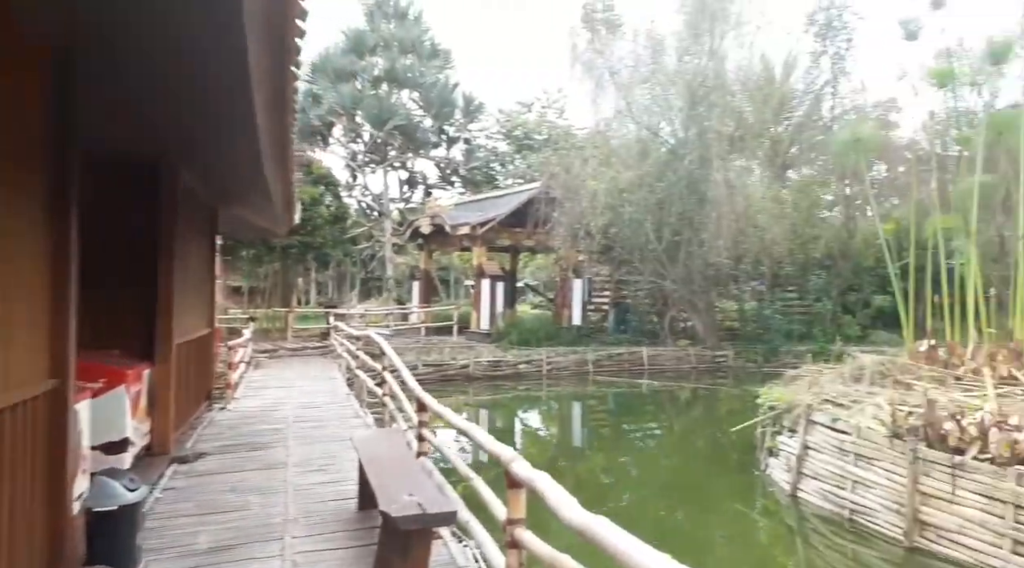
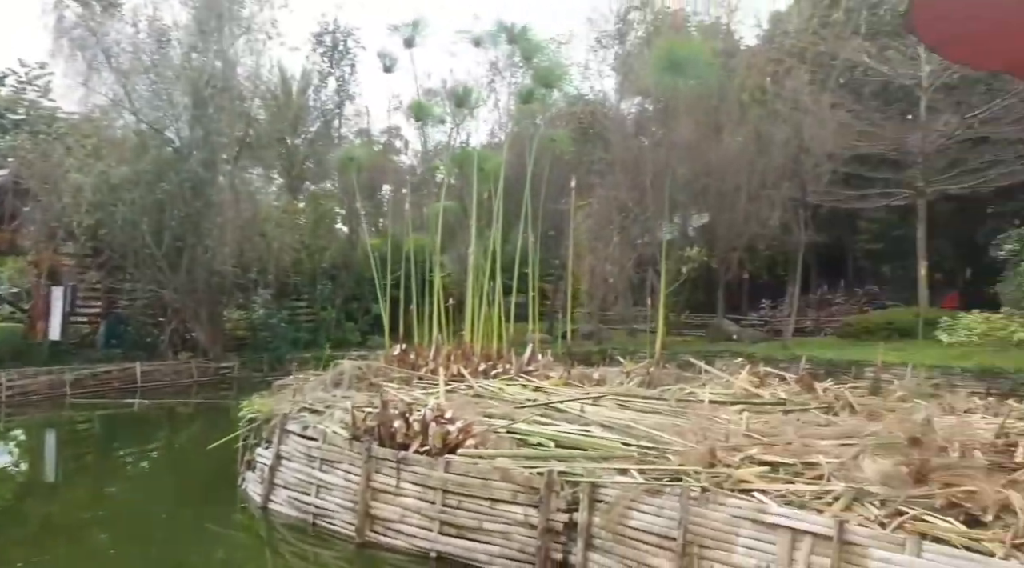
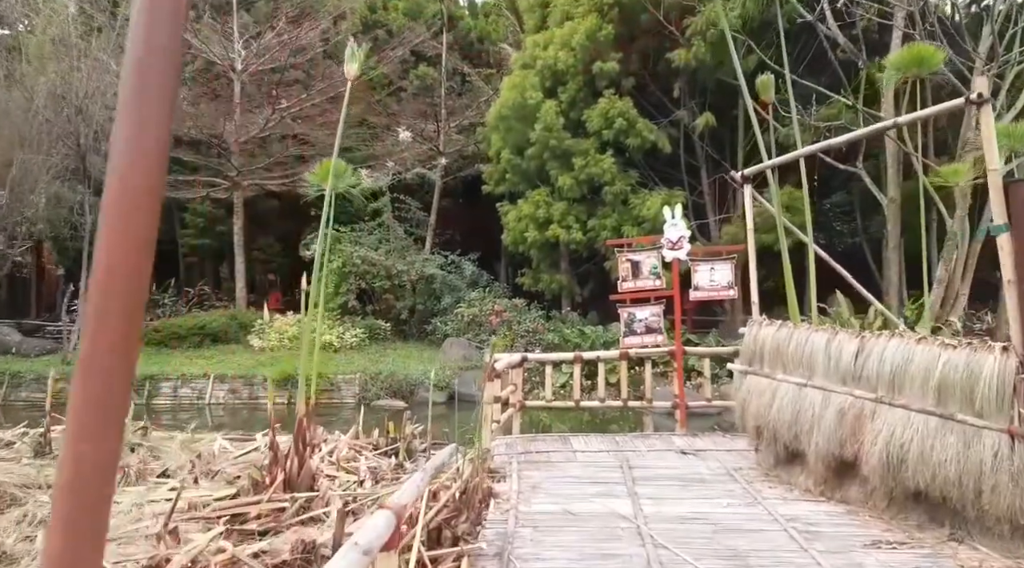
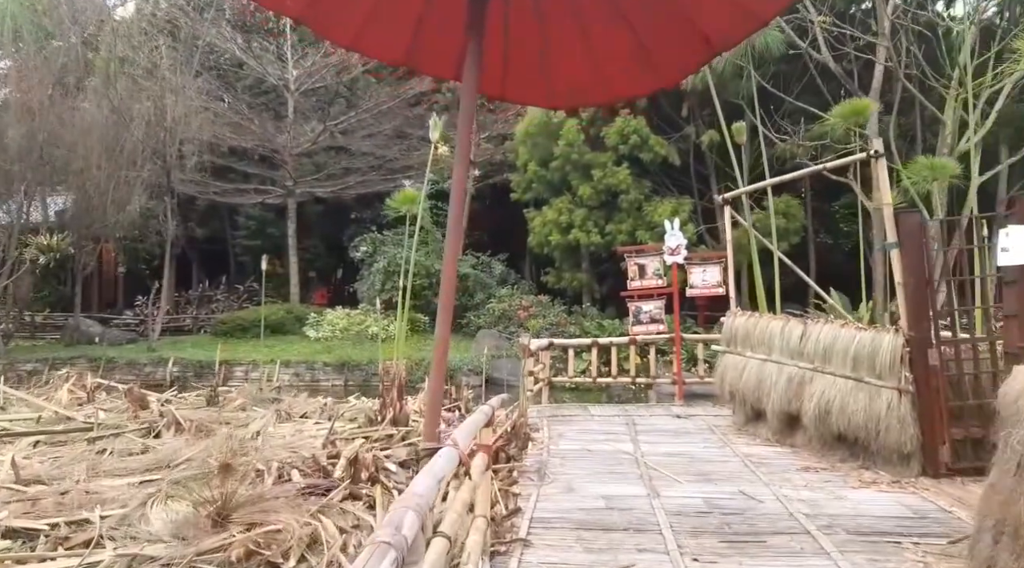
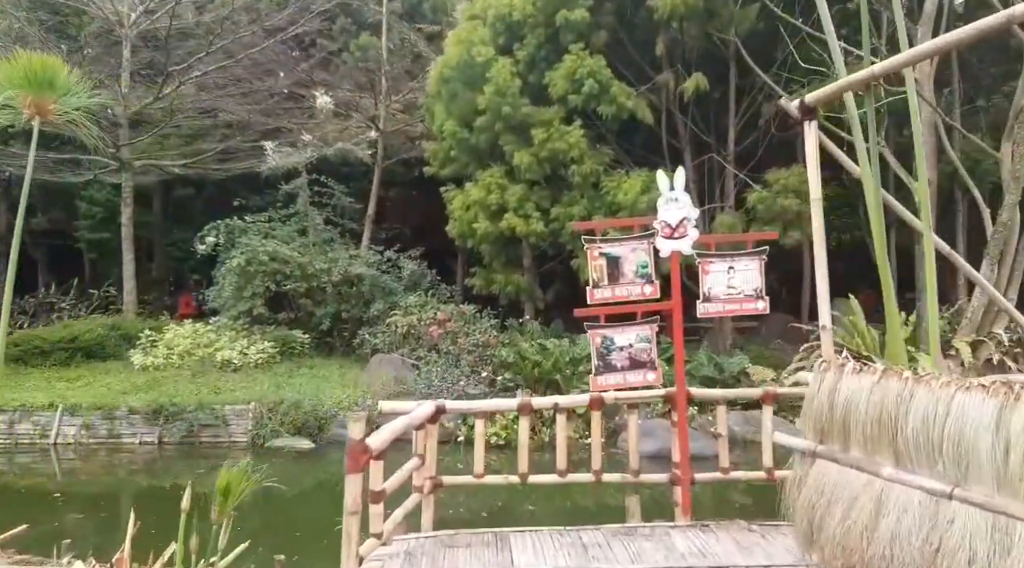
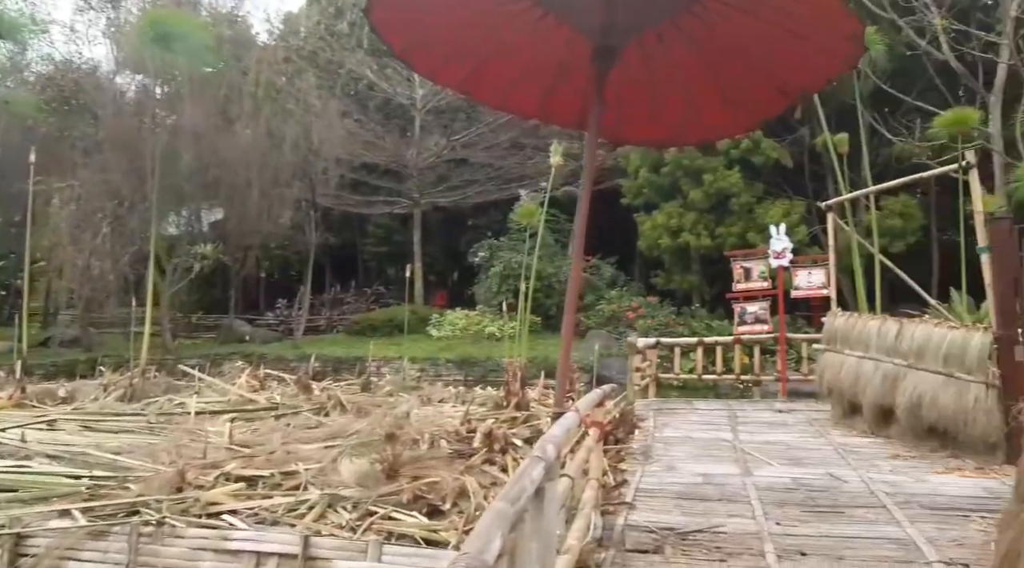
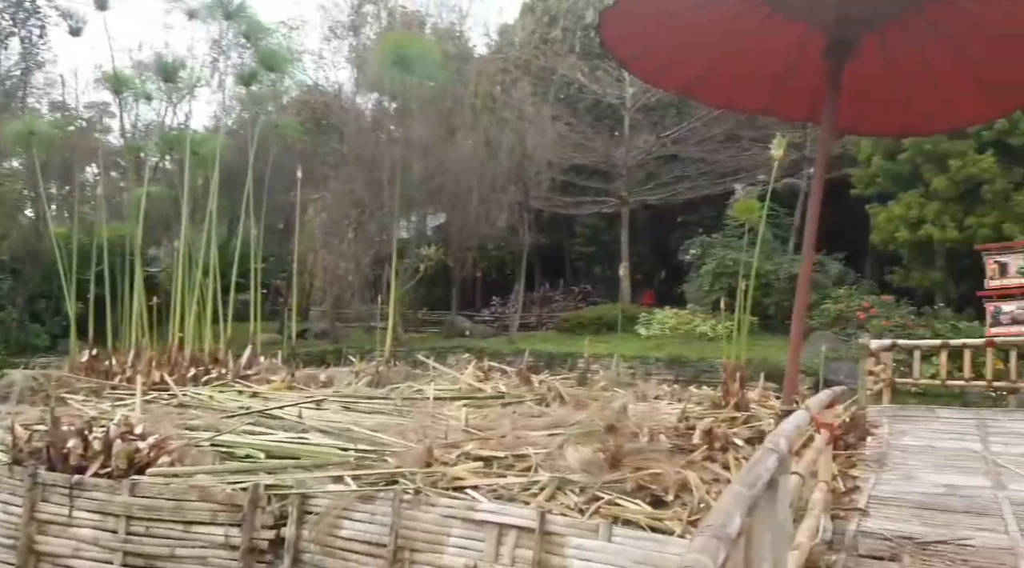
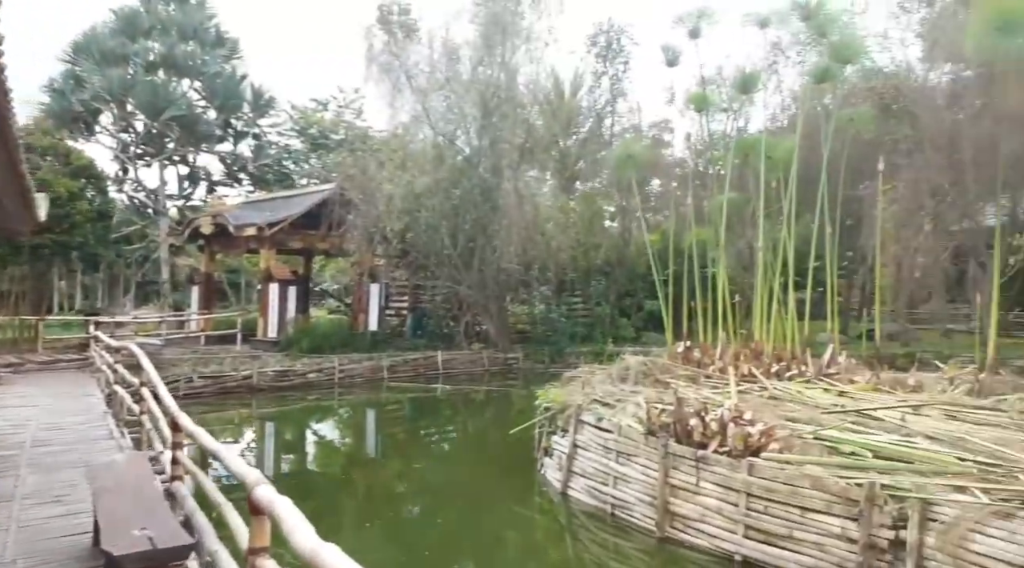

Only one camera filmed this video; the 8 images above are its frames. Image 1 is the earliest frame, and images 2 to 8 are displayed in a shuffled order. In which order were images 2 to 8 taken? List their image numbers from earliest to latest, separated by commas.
8, 2, 7, 6, 4, 3, 5
